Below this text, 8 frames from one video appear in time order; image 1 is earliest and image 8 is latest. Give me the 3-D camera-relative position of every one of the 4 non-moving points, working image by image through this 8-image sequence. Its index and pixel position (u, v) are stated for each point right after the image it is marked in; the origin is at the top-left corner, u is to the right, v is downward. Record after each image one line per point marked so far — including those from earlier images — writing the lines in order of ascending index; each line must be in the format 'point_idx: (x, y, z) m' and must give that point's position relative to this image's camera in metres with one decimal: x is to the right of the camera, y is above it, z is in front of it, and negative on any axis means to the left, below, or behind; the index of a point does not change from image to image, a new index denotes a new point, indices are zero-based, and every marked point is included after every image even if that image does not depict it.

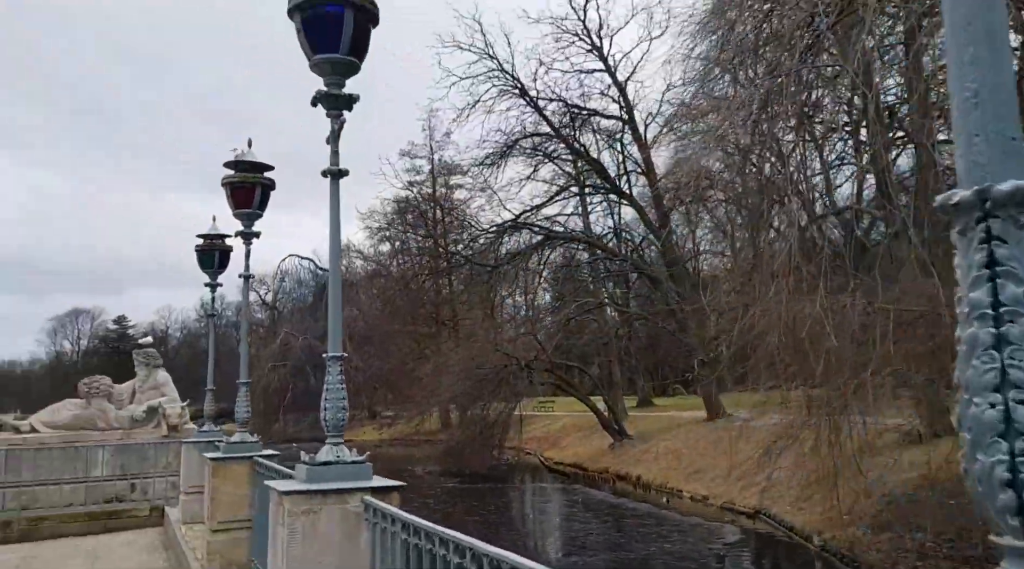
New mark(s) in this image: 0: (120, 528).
0: (-3.8, -2.4, +7.9) m
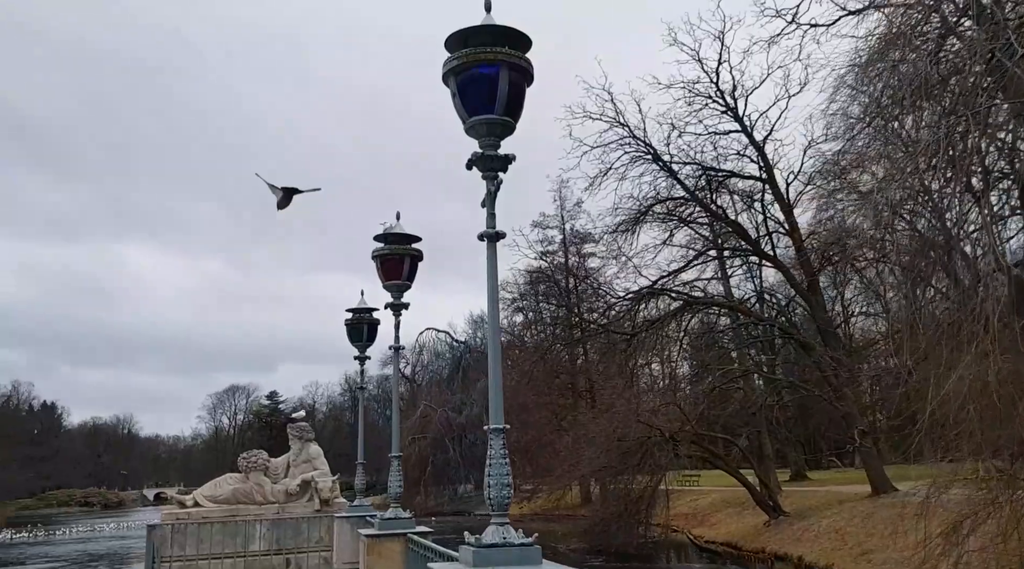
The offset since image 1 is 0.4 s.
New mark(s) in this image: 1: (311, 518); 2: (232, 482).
0: (-2.3, -3.2, +7.9) m
1: (-2.1, -2.4, +8.5) m
2: (-3.0, -2.1, +8.7) m
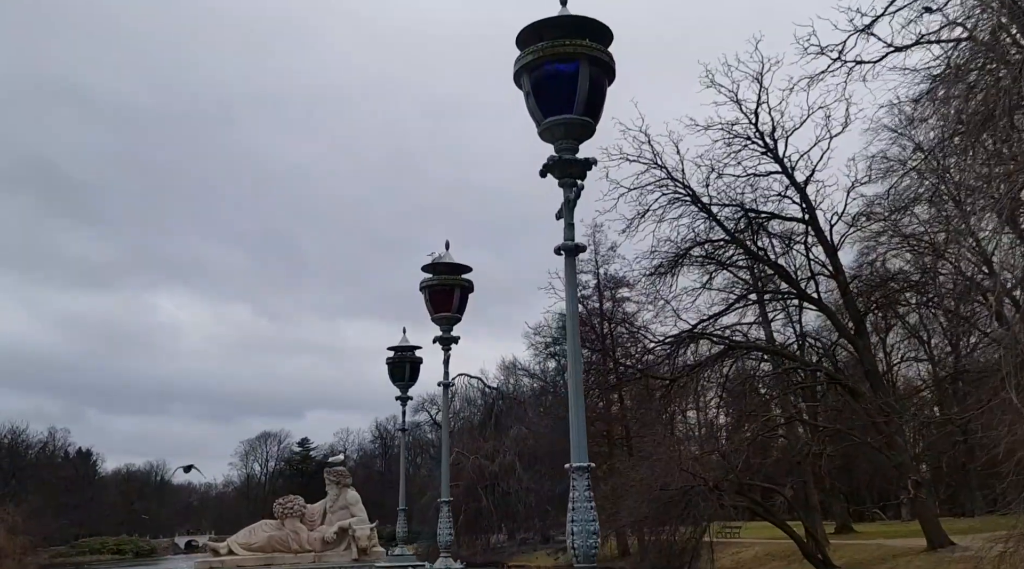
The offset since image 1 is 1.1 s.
0: (-1.9, -3.5, +7.5) m
1: (-1.6, -2.8, +8.1) m
2: (-2.6, -2.6, +8.4) m
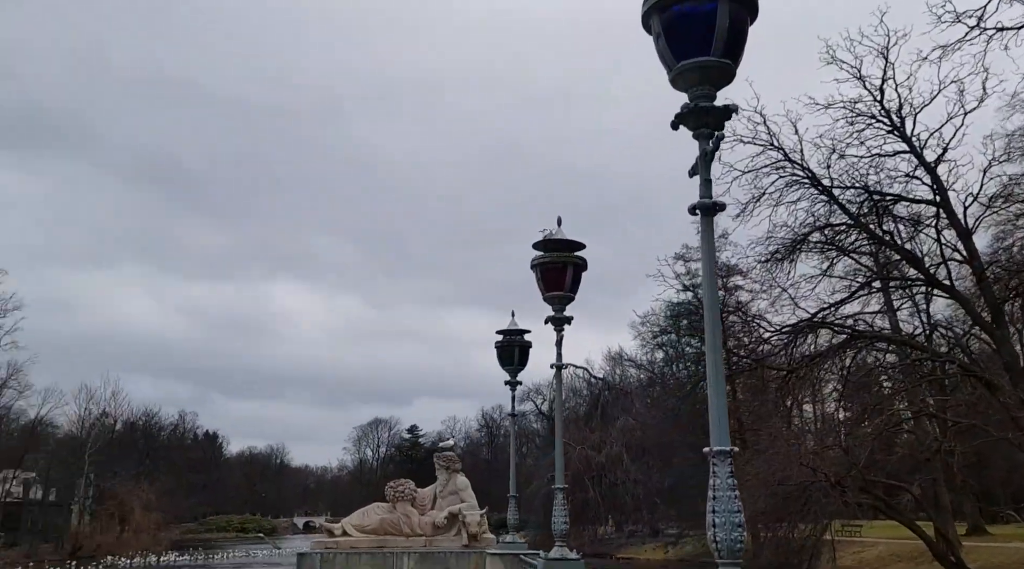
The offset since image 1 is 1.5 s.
0: (-0.8, -3.4, +7.6) m
1: (-0.5, -2.7, +8.1) m
2: (-1.4, -2.4, +8.5) m
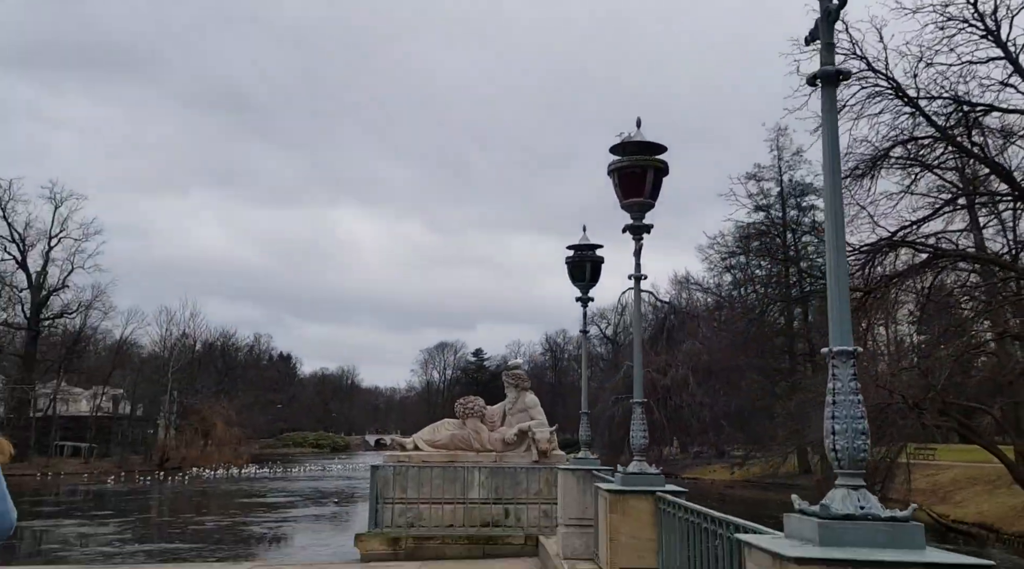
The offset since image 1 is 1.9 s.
0: (-0.1, -2.6, +7.7) m
1: (+0.2, -1.8, +8.1) m
2: (-0.7, -1.5, +8.5) m
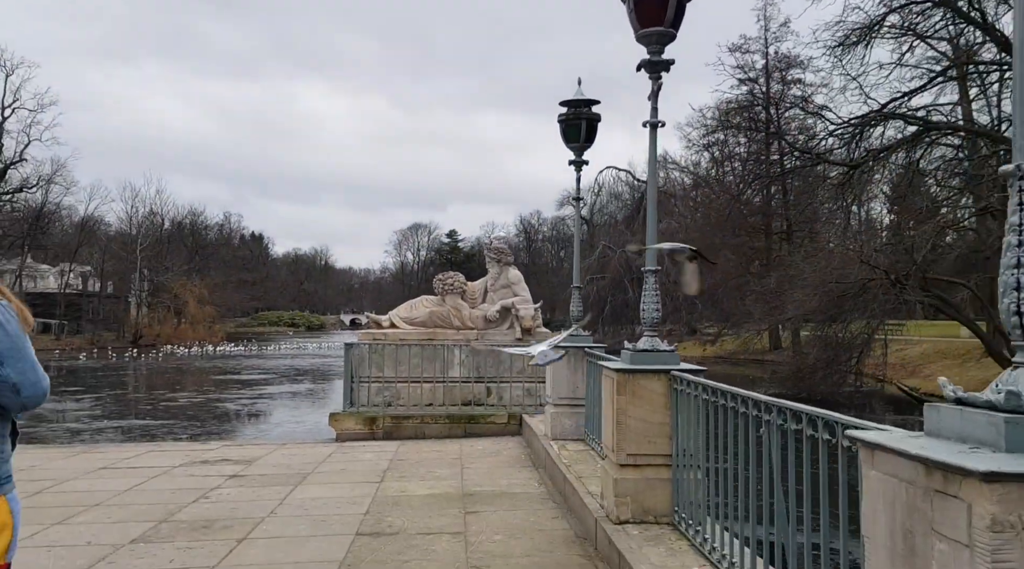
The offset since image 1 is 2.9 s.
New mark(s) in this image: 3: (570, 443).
0: (-0.3, -1.4, +7.4) m
1: (0.0, -0.6, +7.7) m
2: (-0.8, -0.2, +8.1) m
3: (+0.4, -1.1, +5.4) m
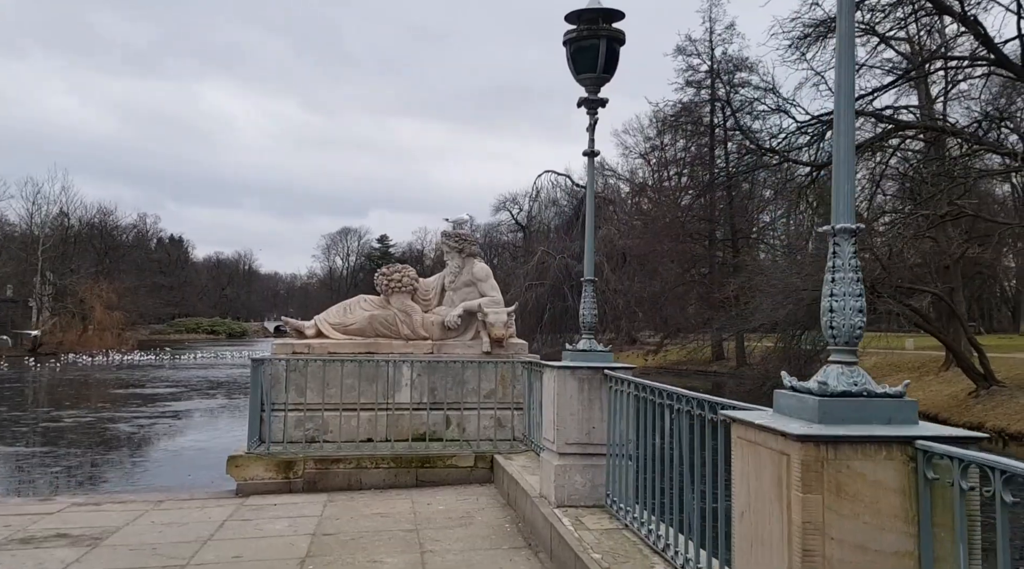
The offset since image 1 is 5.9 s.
0: (-0.5, -1.4, +5.5) m
1: (-0.2, -0.6, +5.9) m
2: (-1.1, -0.2, +6.2) m
3: (+0.3, -1.0, +3.6) m
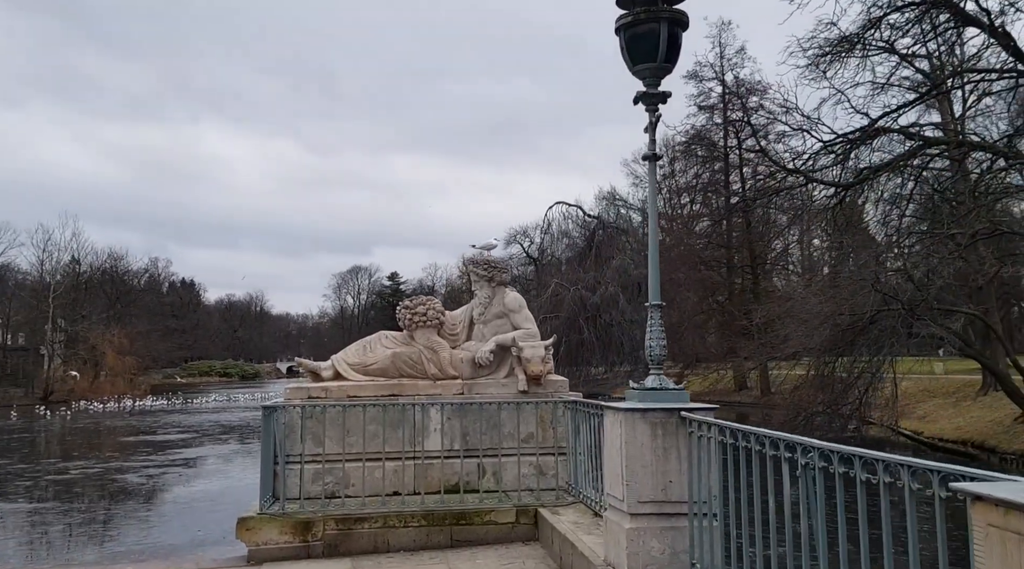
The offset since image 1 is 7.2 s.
0: (-0.2, -1.6, +4.9) m
1: (0.0, -0.8, +5.3) m
2: (-0.9, -0.4, +5.6) m
3: (+0.6, -1.1, +3.0) m
